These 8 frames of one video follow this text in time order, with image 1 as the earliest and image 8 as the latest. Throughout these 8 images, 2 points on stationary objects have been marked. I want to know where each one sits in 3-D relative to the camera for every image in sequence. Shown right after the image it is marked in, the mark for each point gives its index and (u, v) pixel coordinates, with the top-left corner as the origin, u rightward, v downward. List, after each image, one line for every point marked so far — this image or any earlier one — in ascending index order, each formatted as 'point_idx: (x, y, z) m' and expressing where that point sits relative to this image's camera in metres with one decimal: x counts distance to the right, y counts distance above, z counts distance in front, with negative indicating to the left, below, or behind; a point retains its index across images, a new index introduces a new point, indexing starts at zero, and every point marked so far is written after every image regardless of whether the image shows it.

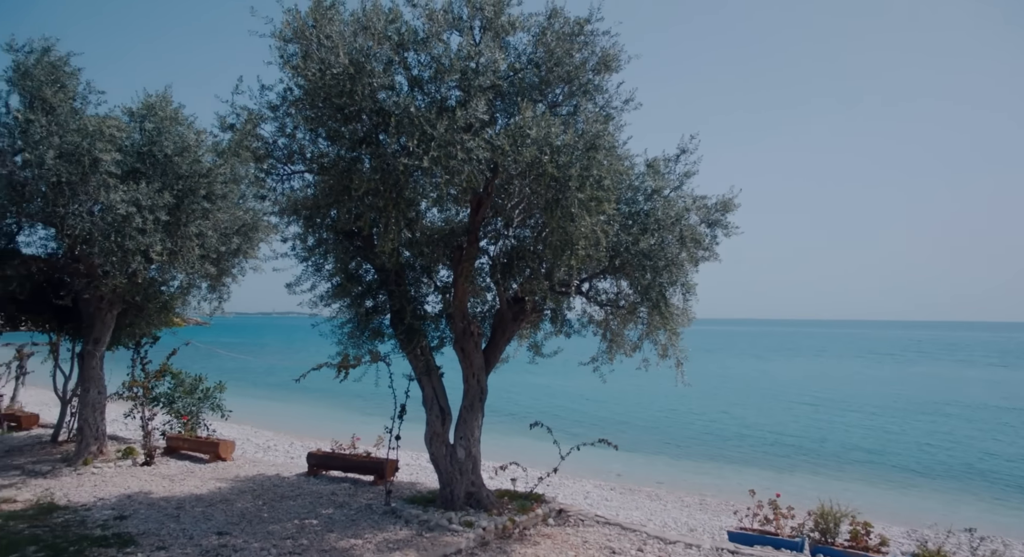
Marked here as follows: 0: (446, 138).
0: (-0.6, +1.3, +6.3) m
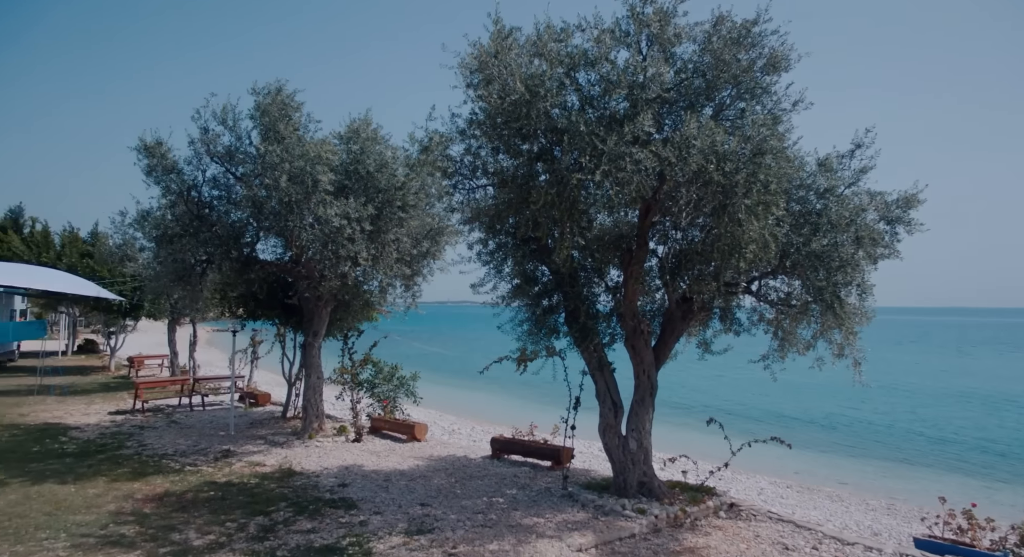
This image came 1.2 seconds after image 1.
0: (+1.0, +1.3, +6.8) m
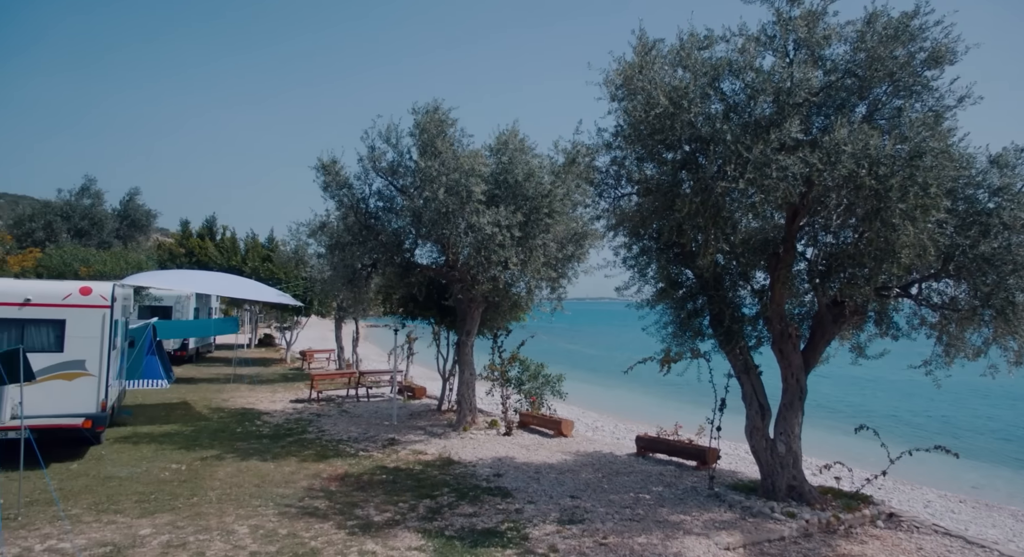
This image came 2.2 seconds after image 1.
0: (+2.5, +1.2, +6.9) m
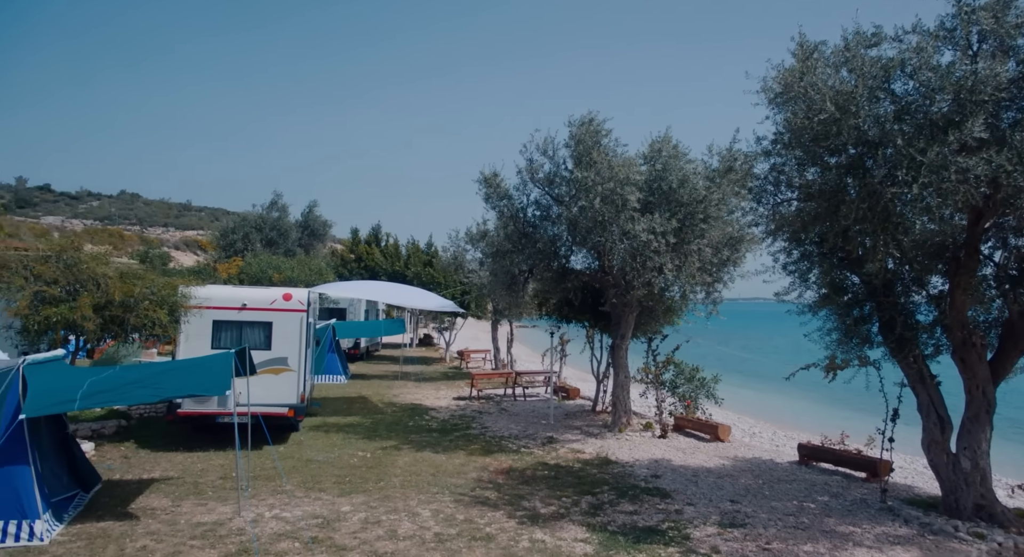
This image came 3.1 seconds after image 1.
0: (+4.1, +1.1, +6.6) m
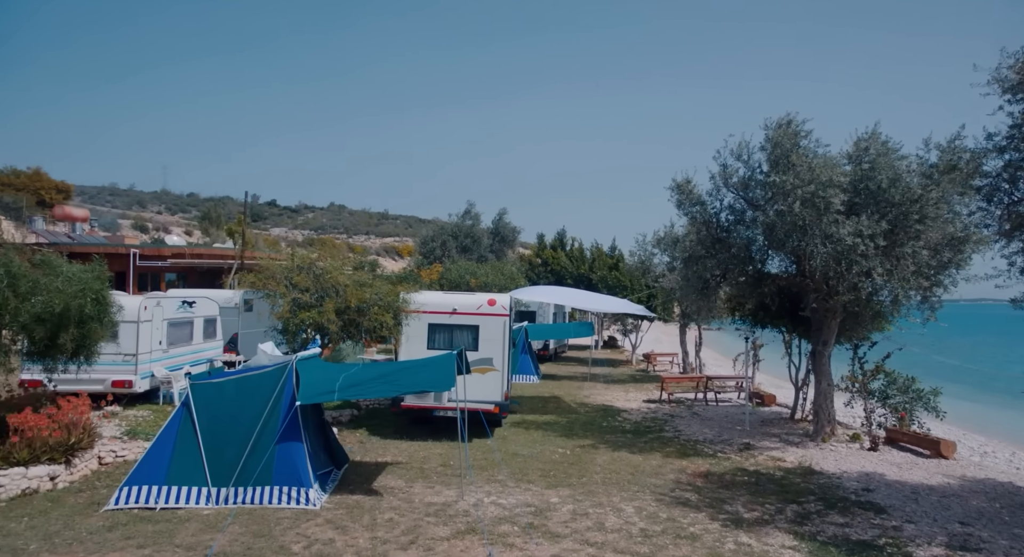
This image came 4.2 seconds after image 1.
0: (+6.0, +1.1, +5.8) m
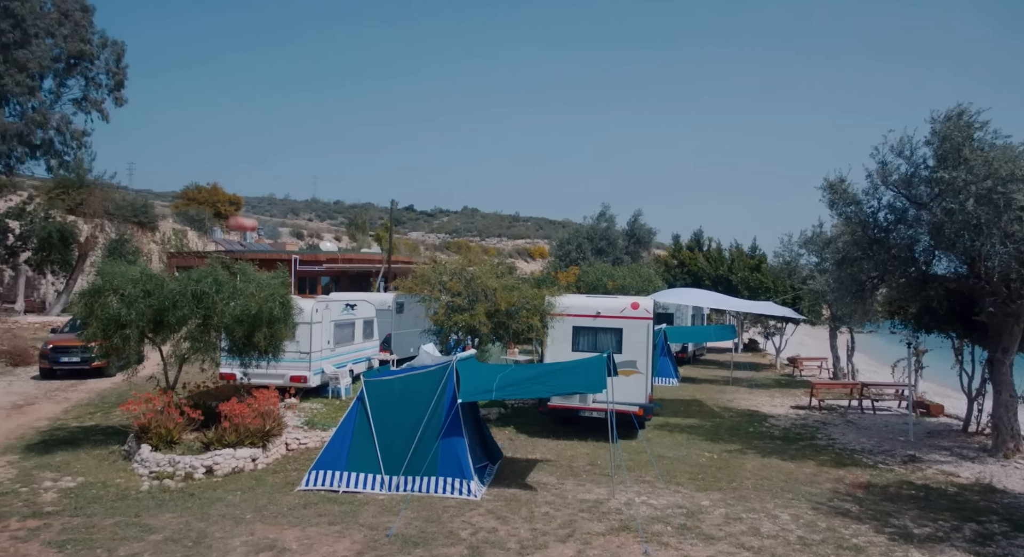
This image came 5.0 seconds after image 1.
0: (+7.3, +1.1, +4.9) m
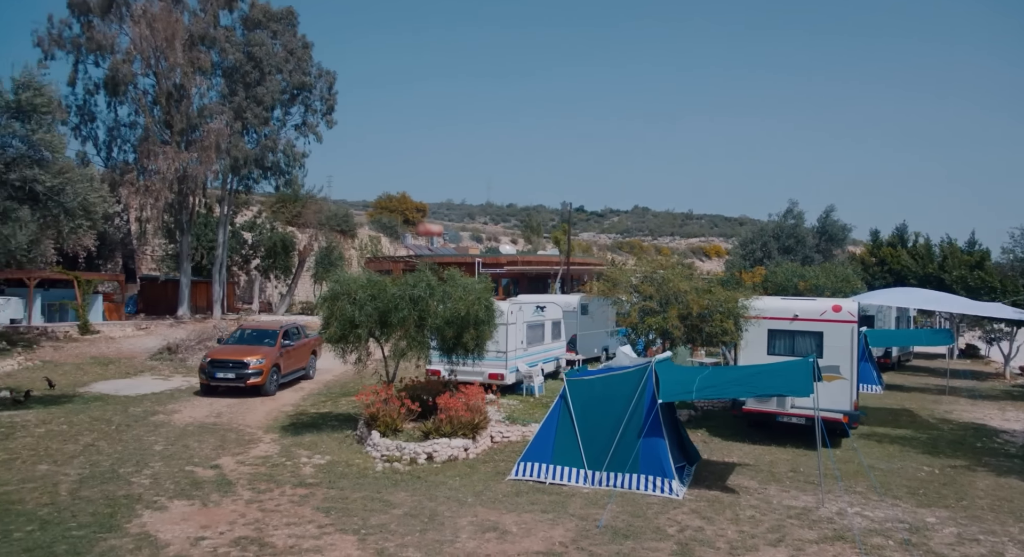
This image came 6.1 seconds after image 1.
0: (+8.8, +1.1, +3.4) m
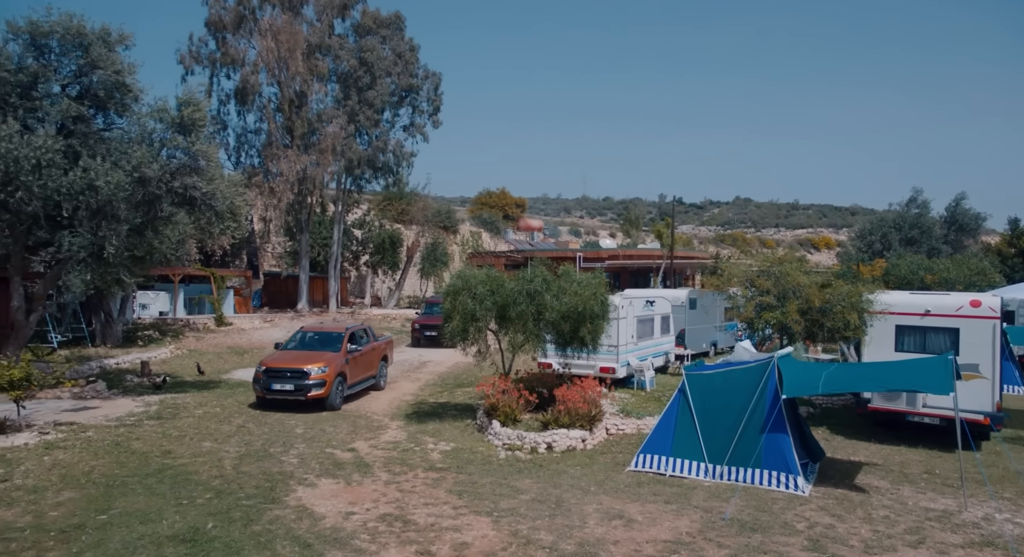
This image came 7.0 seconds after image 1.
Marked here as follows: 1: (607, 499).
0: (+9.5, +1.1, +2.4) m
1: (+1.2, -2.9, +8.9) m
